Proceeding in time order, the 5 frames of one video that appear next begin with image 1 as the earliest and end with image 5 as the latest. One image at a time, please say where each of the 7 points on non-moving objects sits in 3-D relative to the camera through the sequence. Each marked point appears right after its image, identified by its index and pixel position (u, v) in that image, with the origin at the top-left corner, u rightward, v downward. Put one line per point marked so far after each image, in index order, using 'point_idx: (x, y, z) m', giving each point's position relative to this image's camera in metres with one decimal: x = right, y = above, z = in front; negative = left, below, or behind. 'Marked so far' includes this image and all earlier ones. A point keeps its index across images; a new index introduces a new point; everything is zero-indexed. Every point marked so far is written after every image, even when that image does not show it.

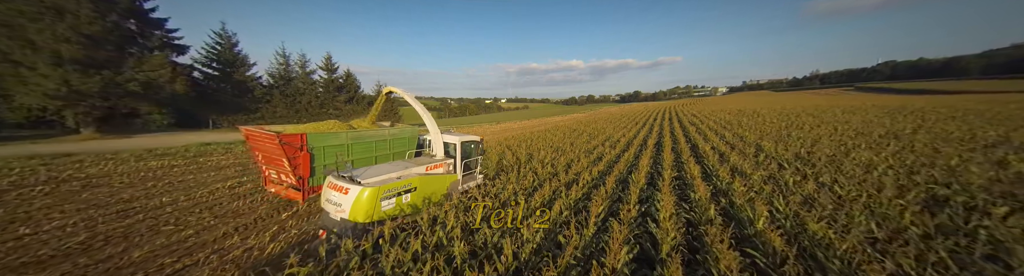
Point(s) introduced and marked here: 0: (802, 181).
0: (+5.6, -0.9, +4.8) m
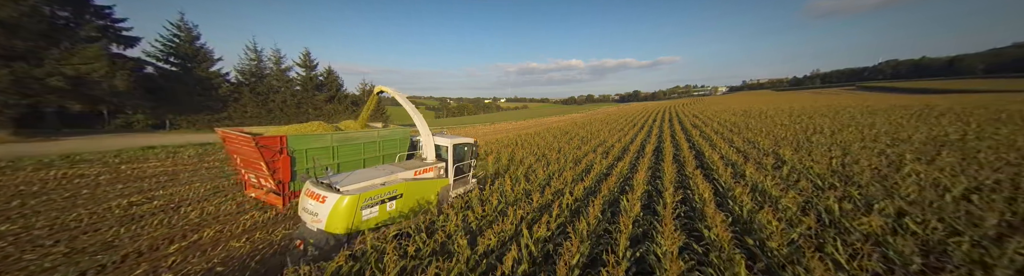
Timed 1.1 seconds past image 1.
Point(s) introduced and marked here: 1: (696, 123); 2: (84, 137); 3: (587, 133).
0: (+4.9, -1.0, +3.6) m
1: (+12.7, +1.1, +17.2) m
2: (-19.7, 0.0, +11.4) m
3: (+4.4, +0.3, +14.7) m
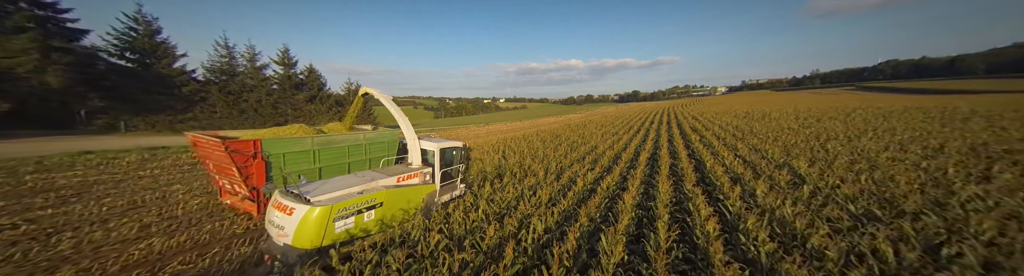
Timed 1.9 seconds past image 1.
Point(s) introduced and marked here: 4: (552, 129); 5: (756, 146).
0: (+4.1, -1.3, +2.6) m
1: (+11.9, +0.8, +16.2) m
2: (-20.4, -0.1, +10.3) m
3: (+3.7, 0.0, +13.7) m
4: (+3.3, +0.7, +20.0) m
5: (+8.7, -0.3, +8.9) m
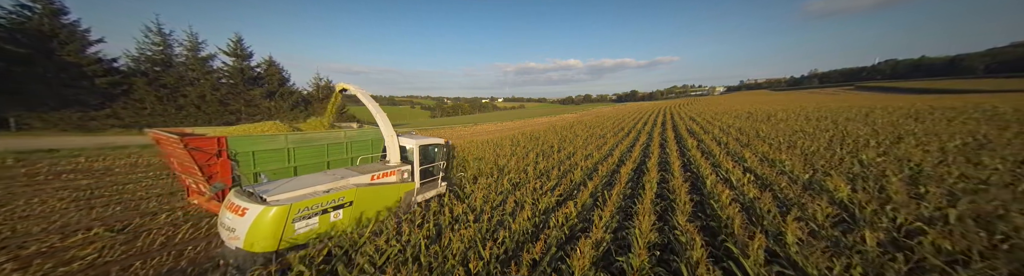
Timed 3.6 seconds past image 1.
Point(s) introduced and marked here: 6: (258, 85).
0: (+2.8, -1.4, +0.8) m
1: (+10.5, +0.7, +14.5) m
2: (-21.8, -0.1, +8.3) m
3: (+2.2, -0.1, +11.9) m
4: (+1.9, +0.6, +18.2) m
5: (+7.3, -0.5, +7.1) m
6: (-18.9, +3.9, +18.5) m
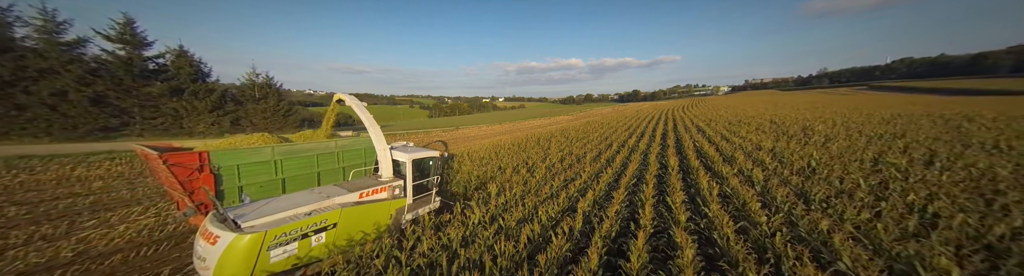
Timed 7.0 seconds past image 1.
0: (+0.6, -2.3, -2.9) m
1: (+8.3, -0.2, +10.8) m
2: (-24.0, -0.7, +4.7) m
3: (0.0, -0.9, +8.2) m
4: (-0.3, -0.1, +14.5) m
5: (+5.1, -1.3, +3.5) m
6: (-21.0, +3.4, +14.9) m
